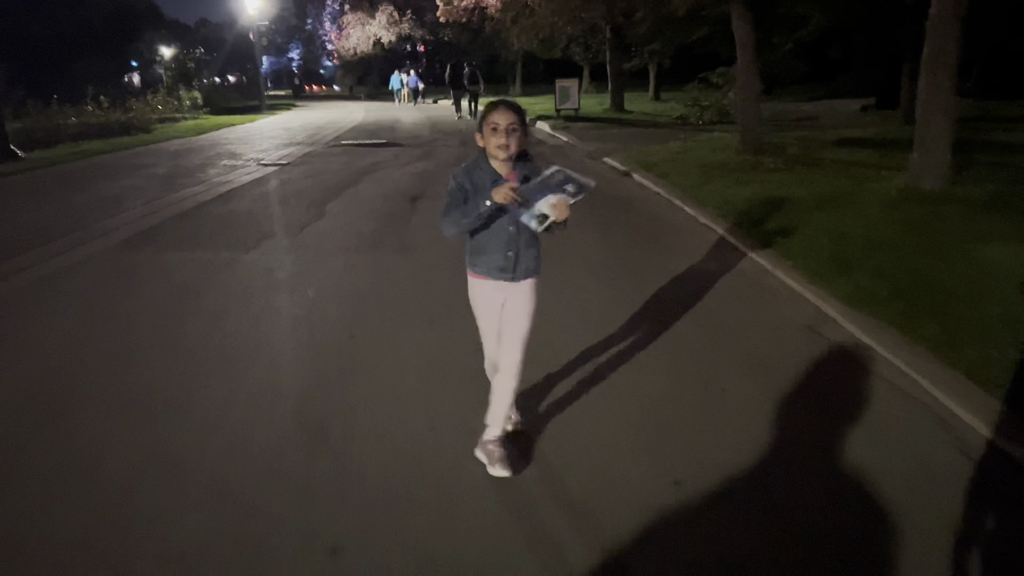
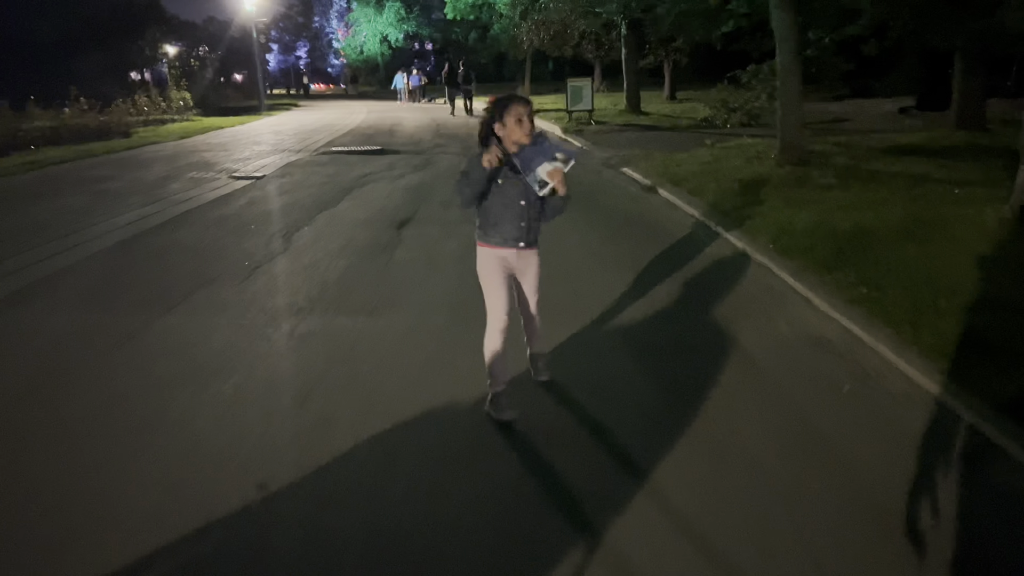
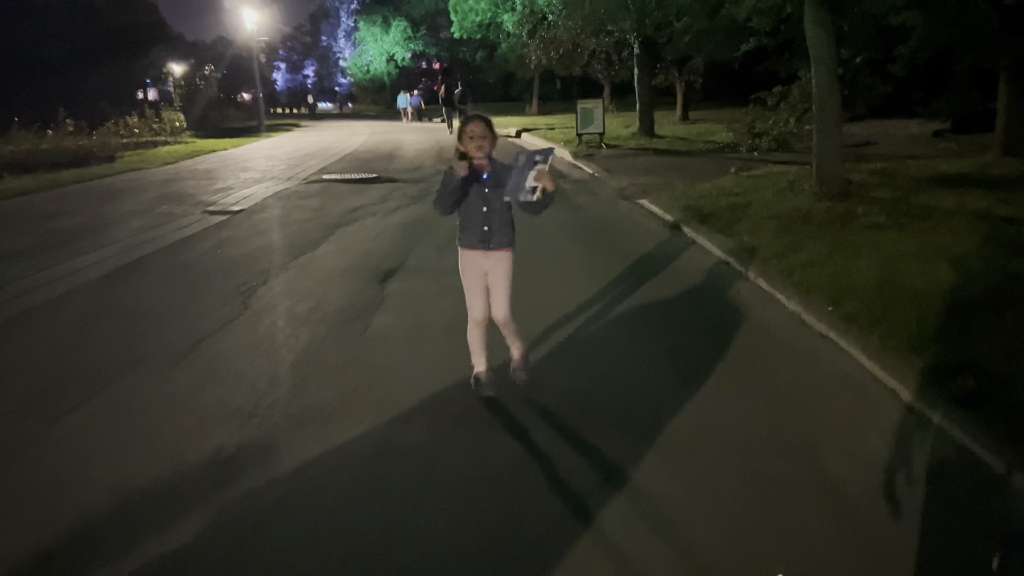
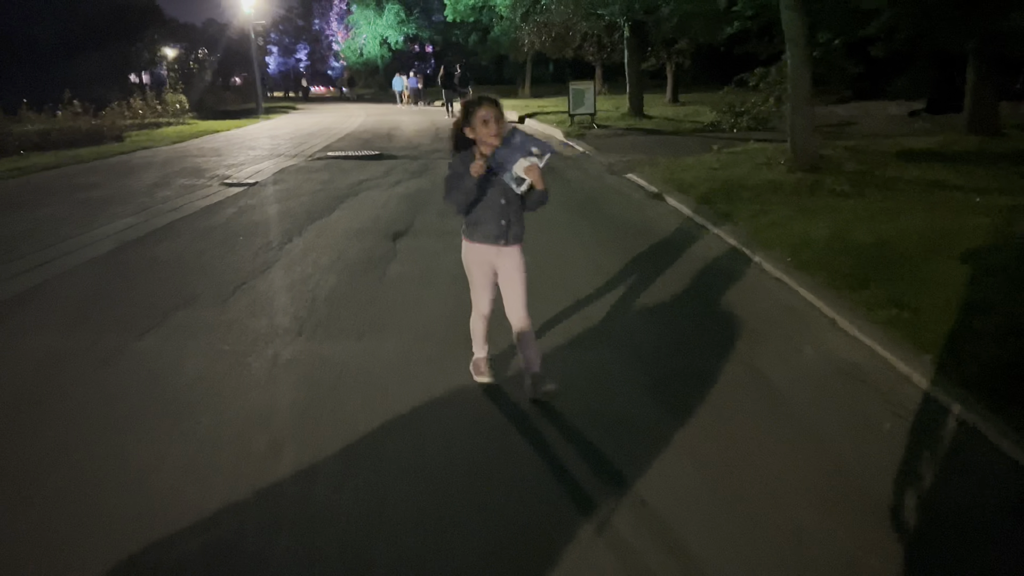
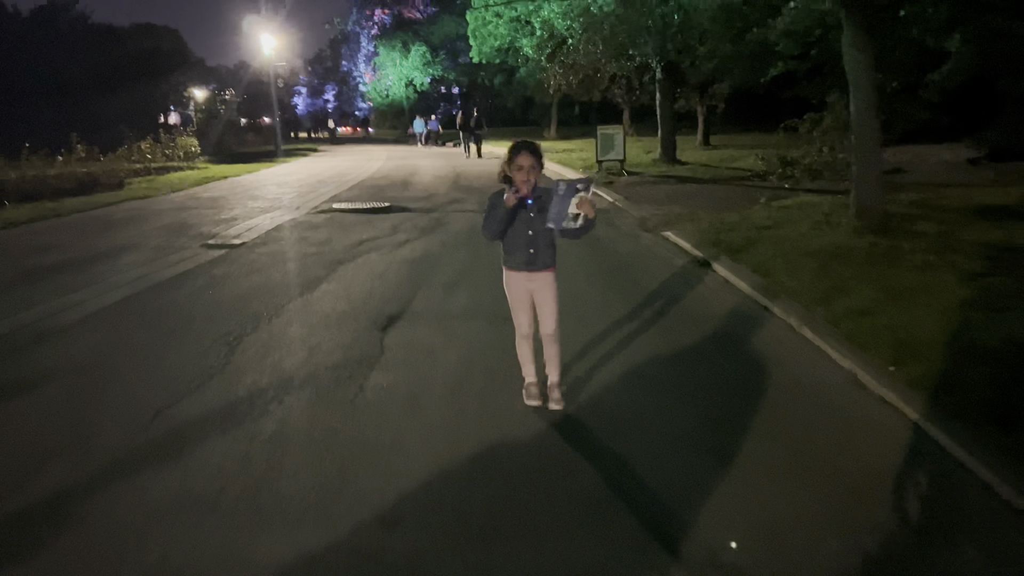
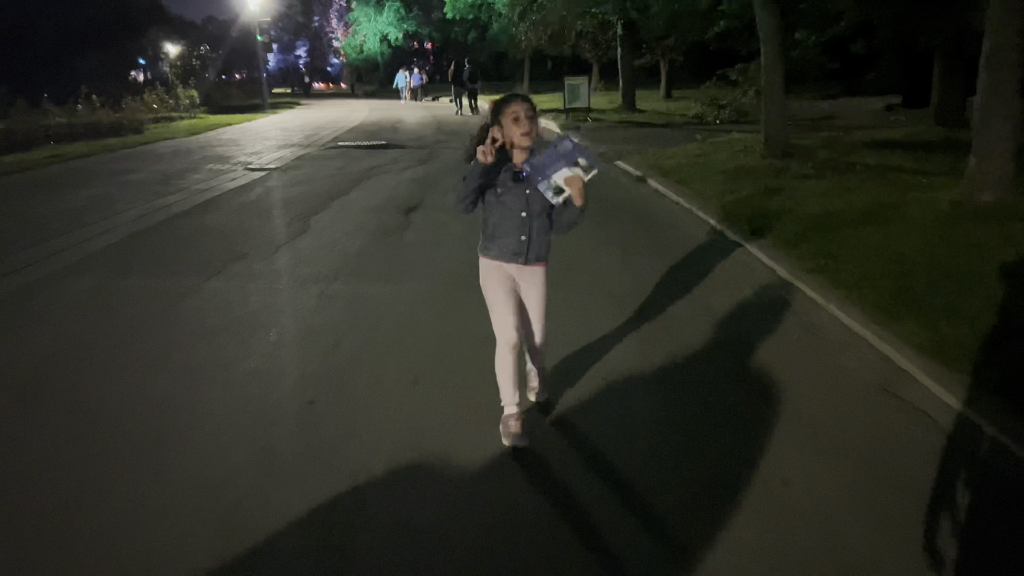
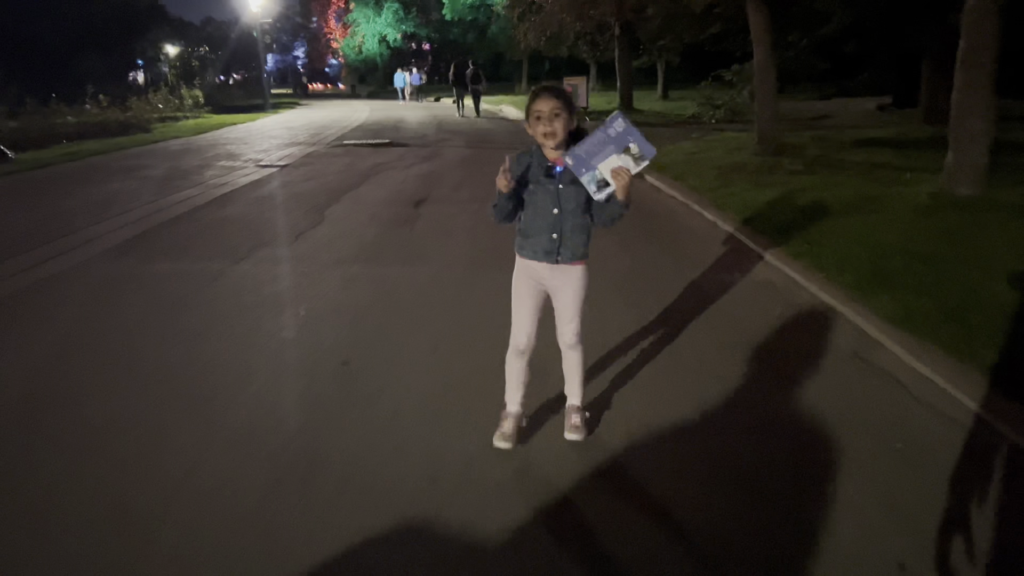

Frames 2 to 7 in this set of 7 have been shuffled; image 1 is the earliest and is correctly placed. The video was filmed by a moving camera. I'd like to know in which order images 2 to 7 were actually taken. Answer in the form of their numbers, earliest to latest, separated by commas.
7, 6, 2, 4, 3, 5
